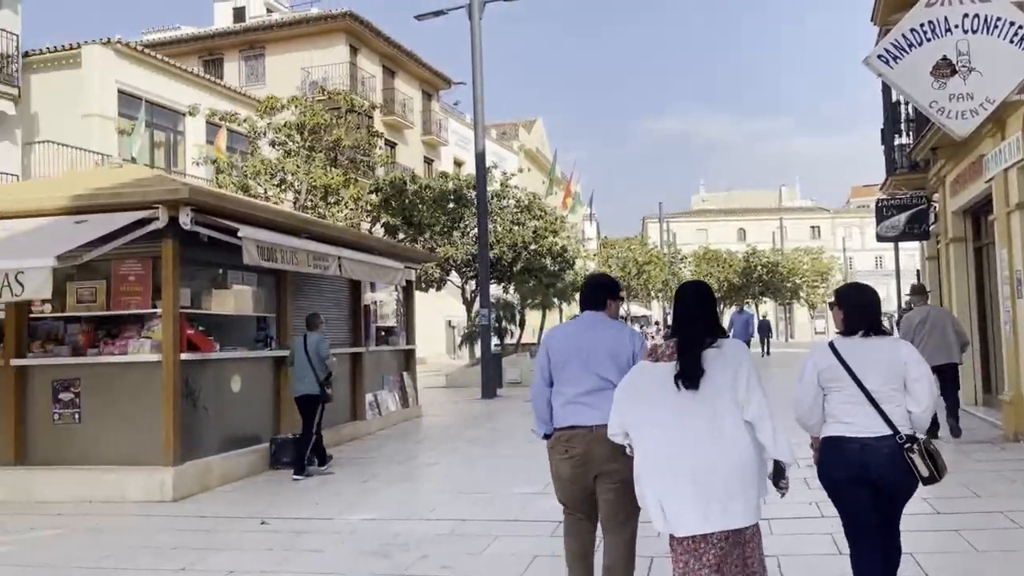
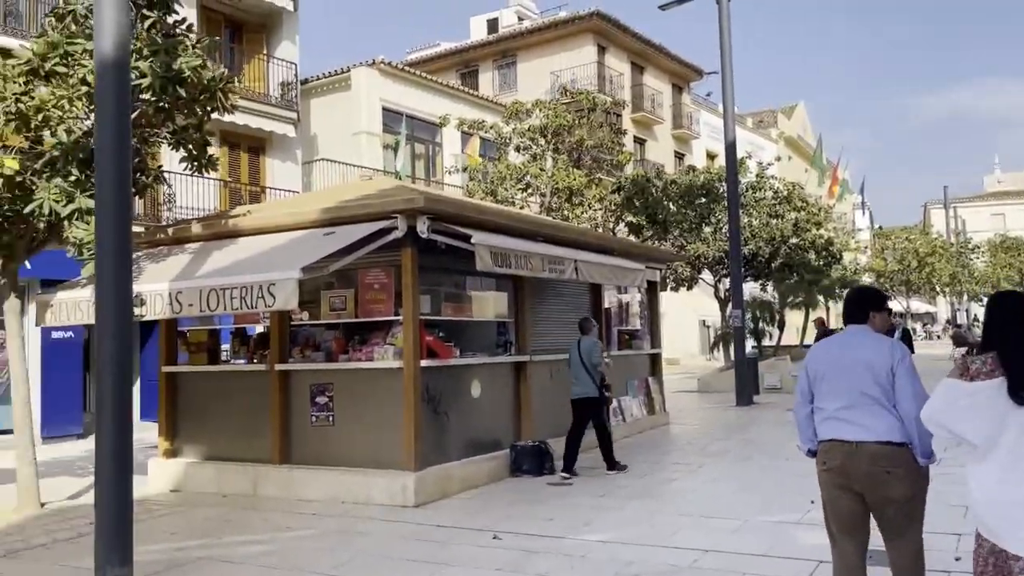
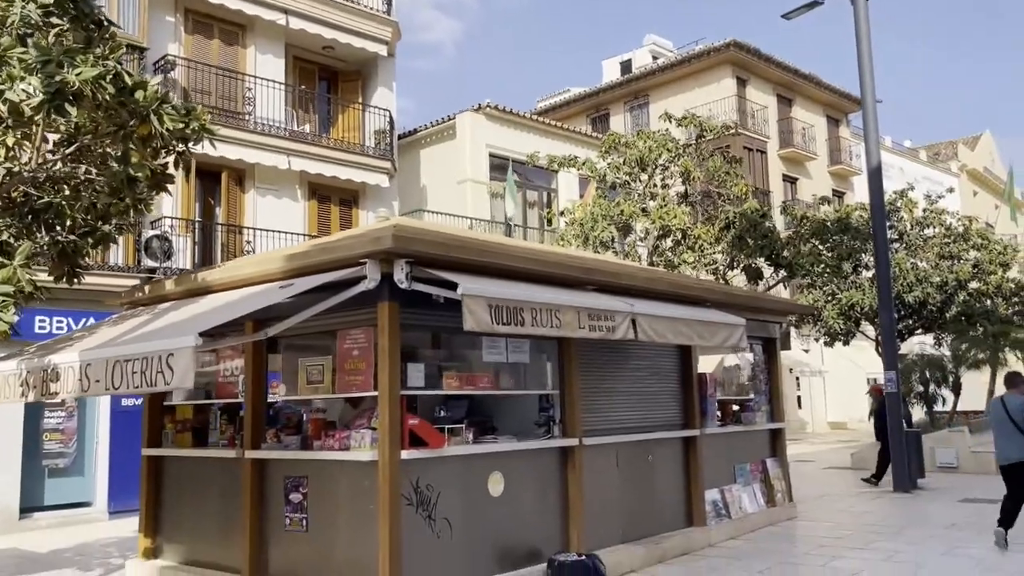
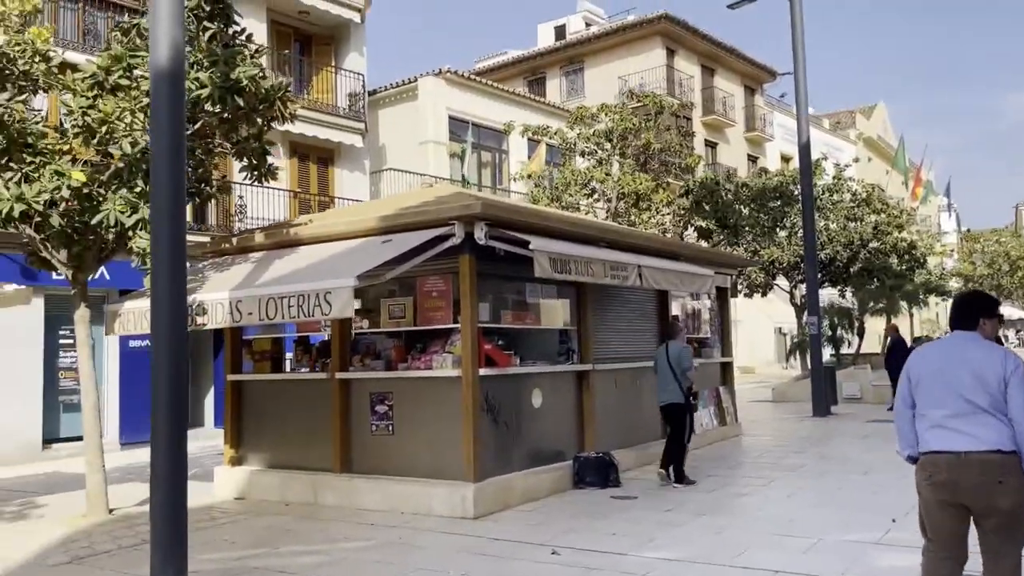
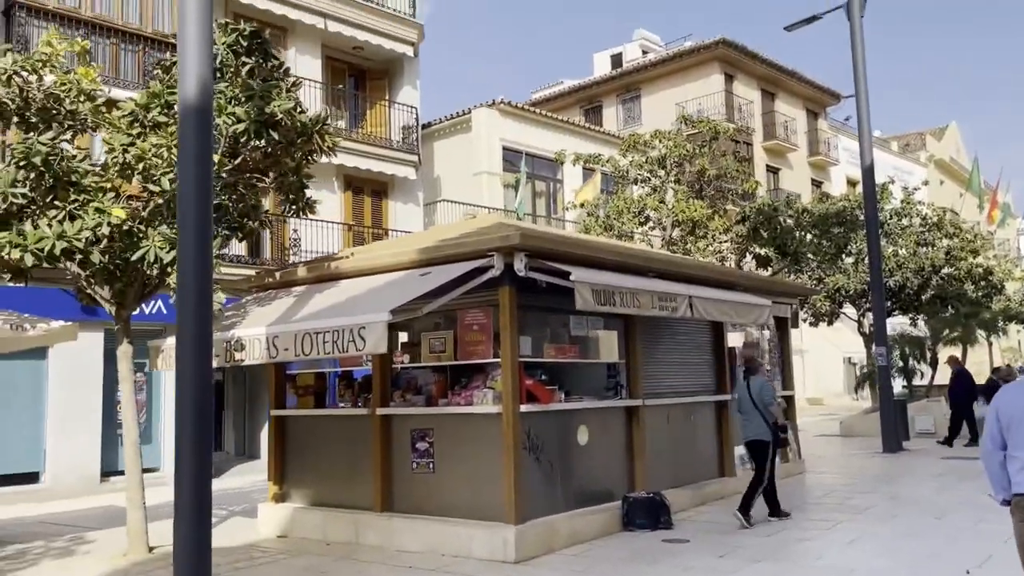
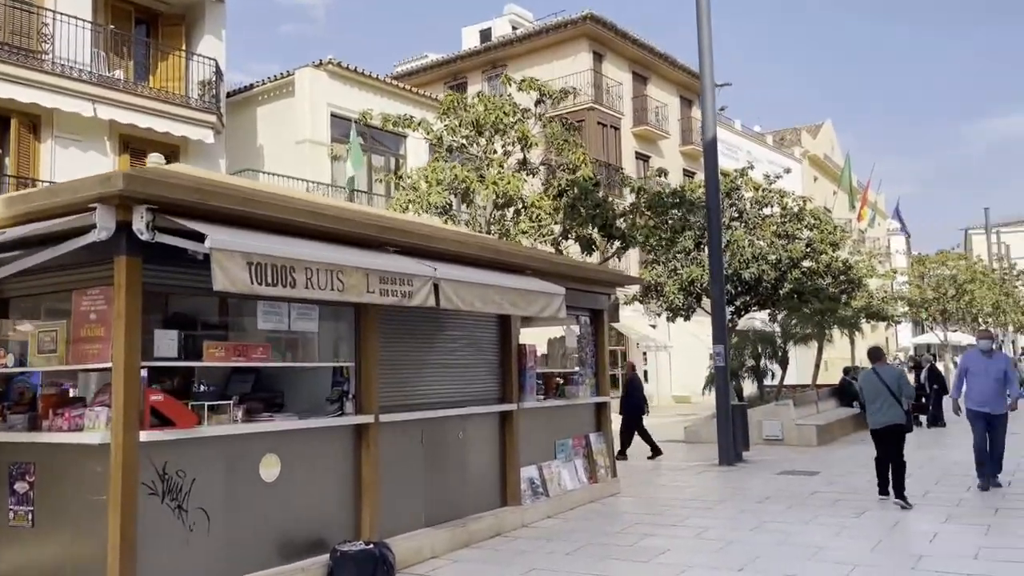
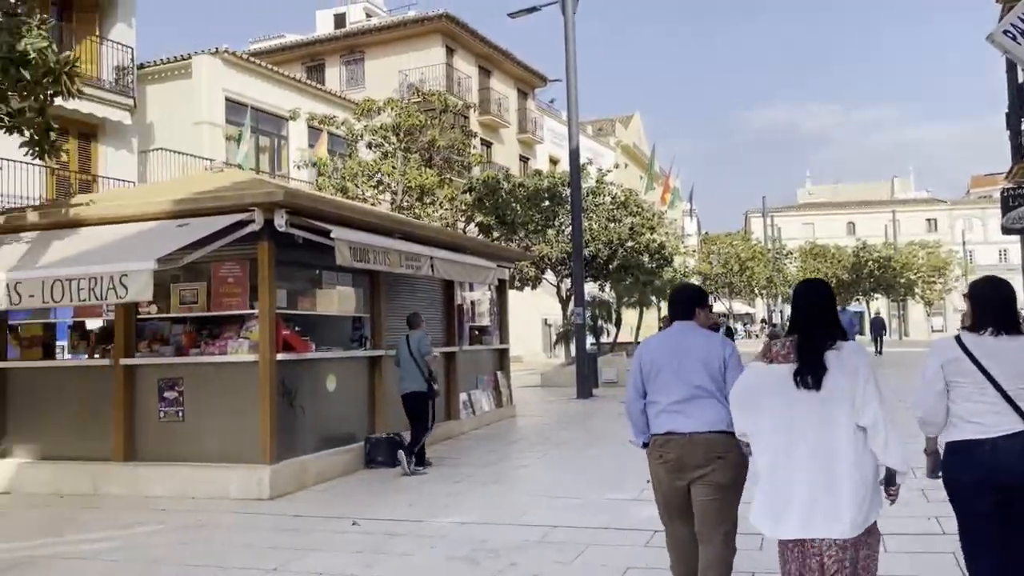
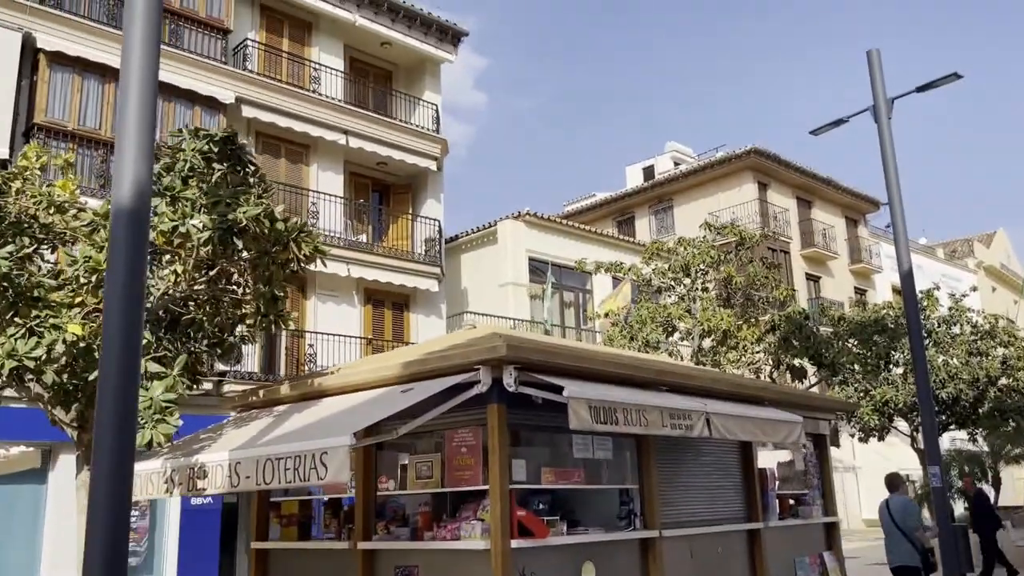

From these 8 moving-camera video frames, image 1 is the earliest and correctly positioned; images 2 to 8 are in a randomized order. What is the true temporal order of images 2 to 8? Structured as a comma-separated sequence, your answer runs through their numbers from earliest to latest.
7, 2, 4, 5, 8, 3, 6
